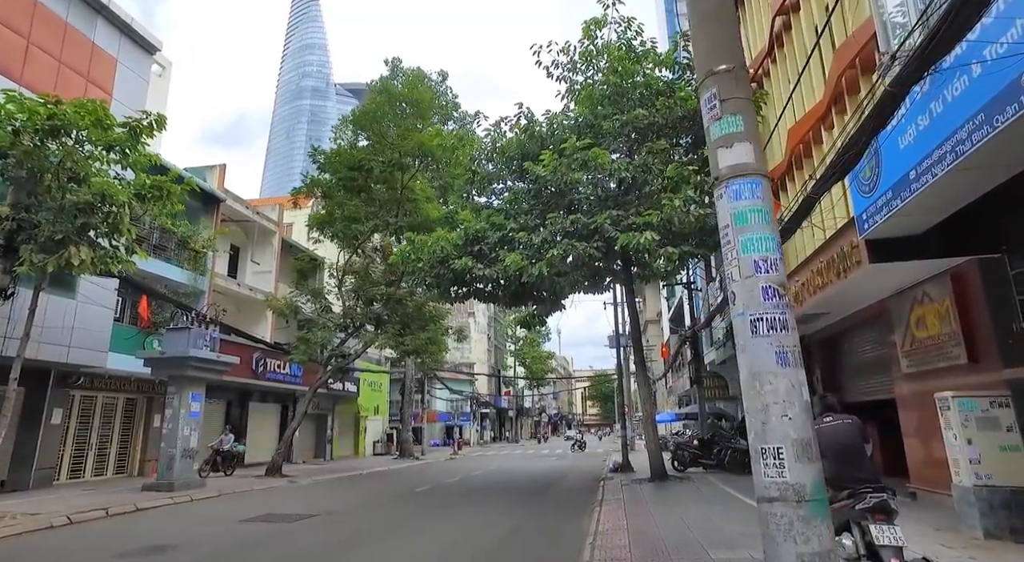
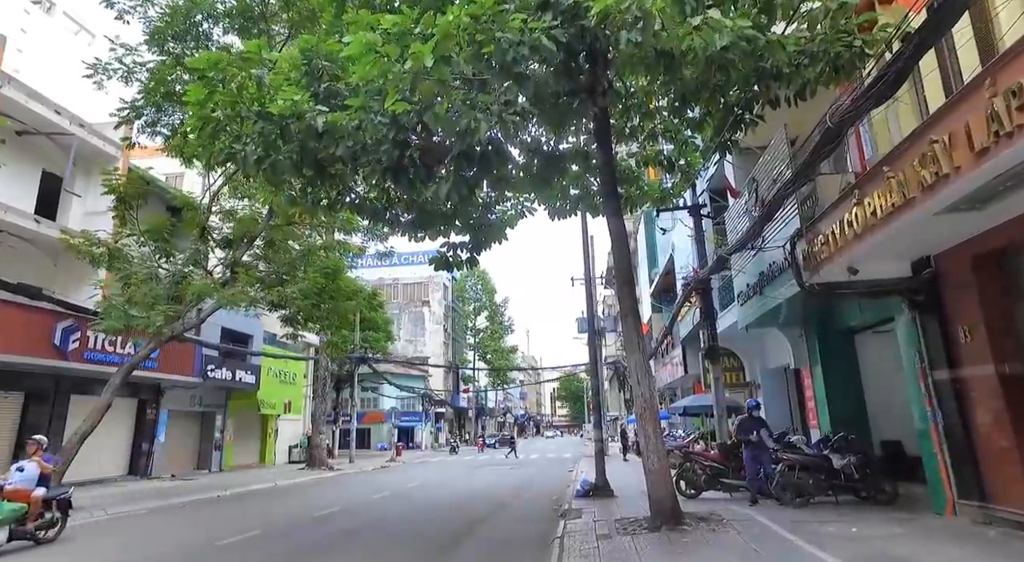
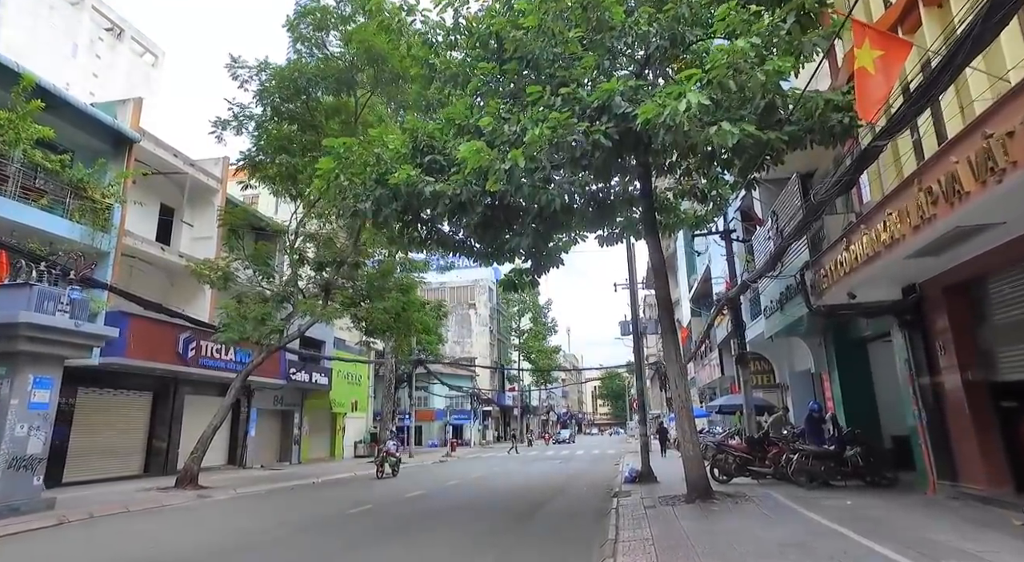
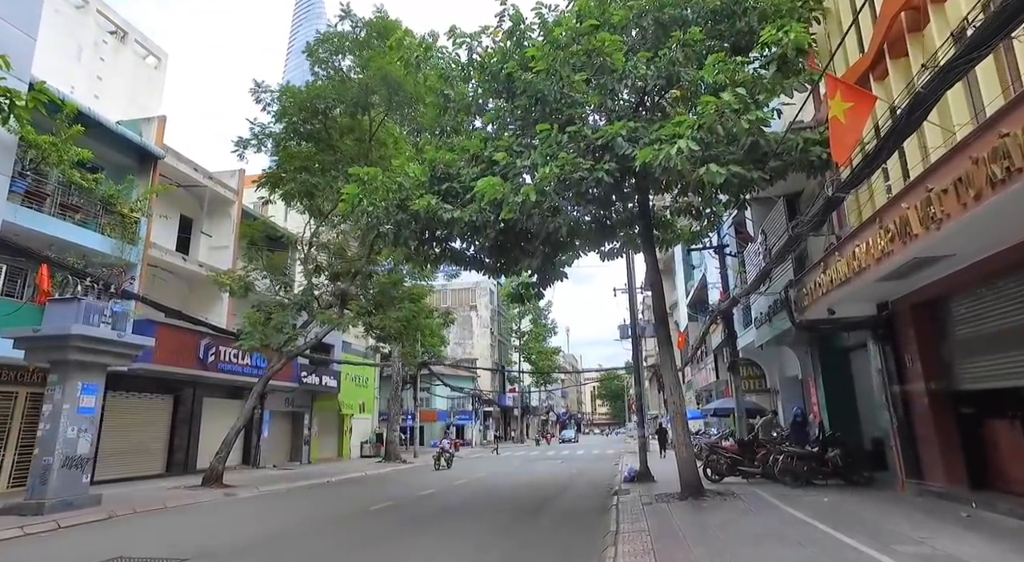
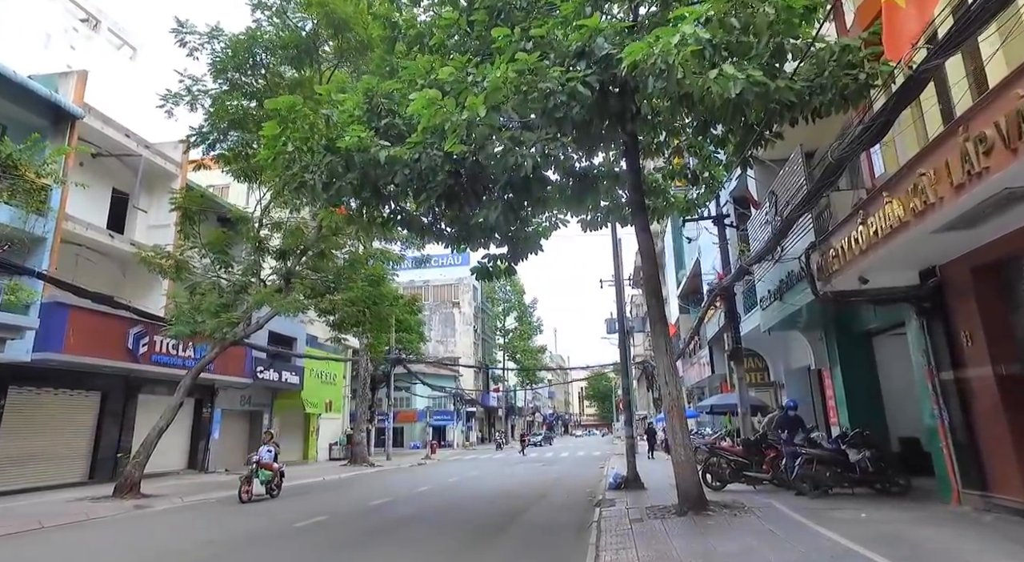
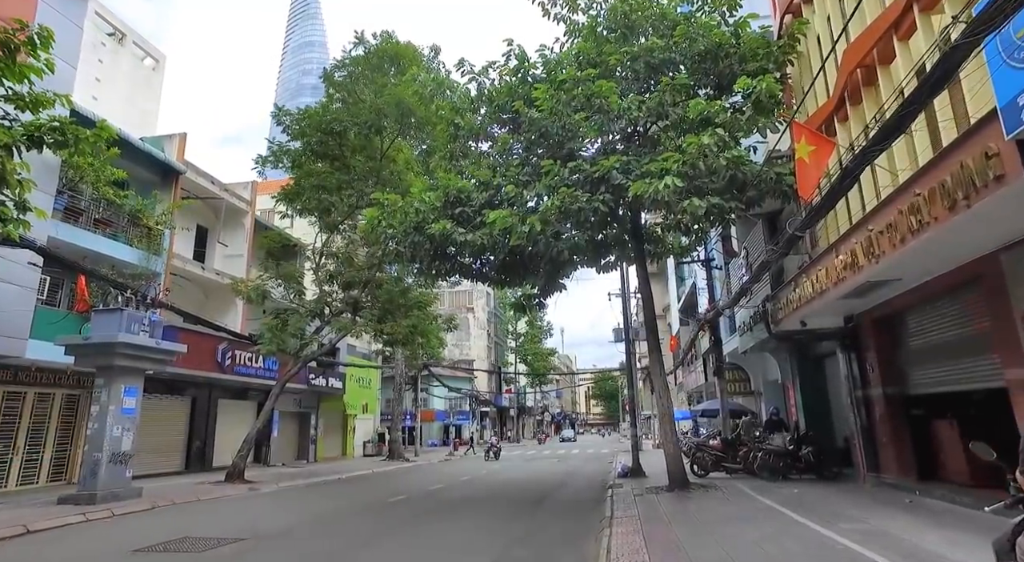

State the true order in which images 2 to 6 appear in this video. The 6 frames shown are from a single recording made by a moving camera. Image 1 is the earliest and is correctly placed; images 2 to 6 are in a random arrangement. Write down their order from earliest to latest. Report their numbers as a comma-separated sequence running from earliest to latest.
6, 4, 3, 5, 2
